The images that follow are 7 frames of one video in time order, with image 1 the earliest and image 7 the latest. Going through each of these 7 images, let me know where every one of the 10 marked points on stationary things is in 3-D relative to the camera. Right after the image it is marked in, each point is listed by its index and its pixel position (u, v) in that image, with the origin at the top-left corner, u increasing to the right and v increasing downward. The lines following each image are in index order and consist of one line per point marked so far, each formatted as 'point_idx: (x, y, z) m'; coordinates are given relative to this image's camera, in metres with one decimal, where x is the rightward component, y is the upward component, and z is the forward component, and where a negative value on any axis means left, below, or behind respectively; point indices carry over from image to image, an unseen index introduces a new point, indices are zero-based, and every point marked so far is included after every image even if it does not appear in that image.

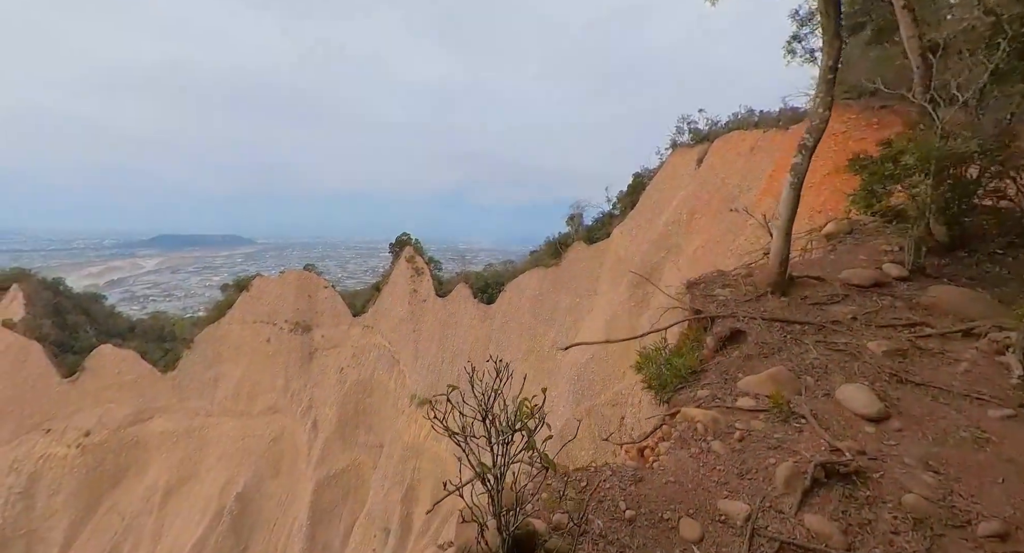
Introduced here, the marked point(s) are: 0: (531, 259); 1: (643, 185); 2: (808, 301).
0: (+0.5, +0.3, +16.5) m
1: (+4.1, +2.9, +17.4) m
2: (+2.0, -0.2, +3.8) m
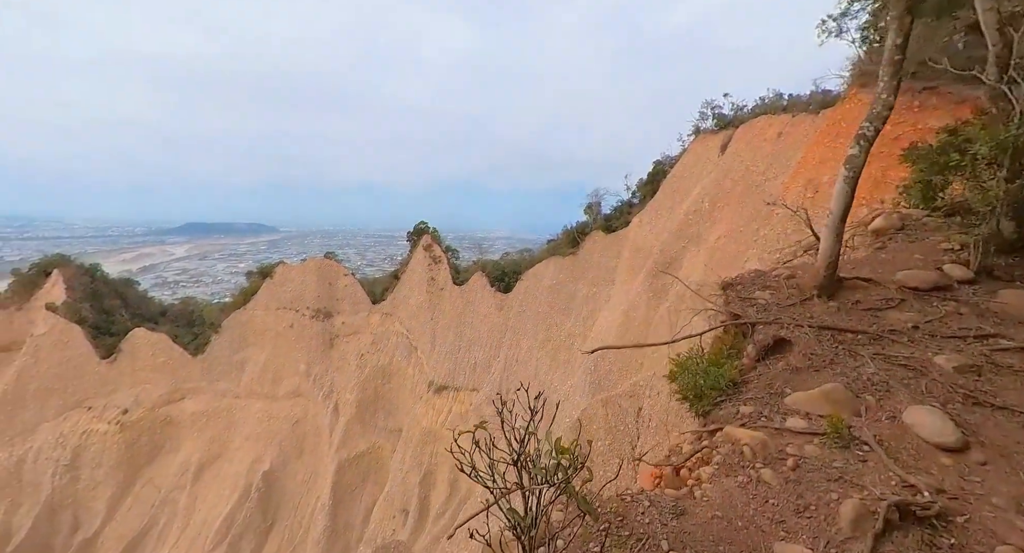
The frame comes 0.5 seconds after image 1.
0: (+1.0, +0.6, +16.2) m
1: (+4.6, +3.2, +16.9) m
2: (+2.2, -0.2, +3.4) m
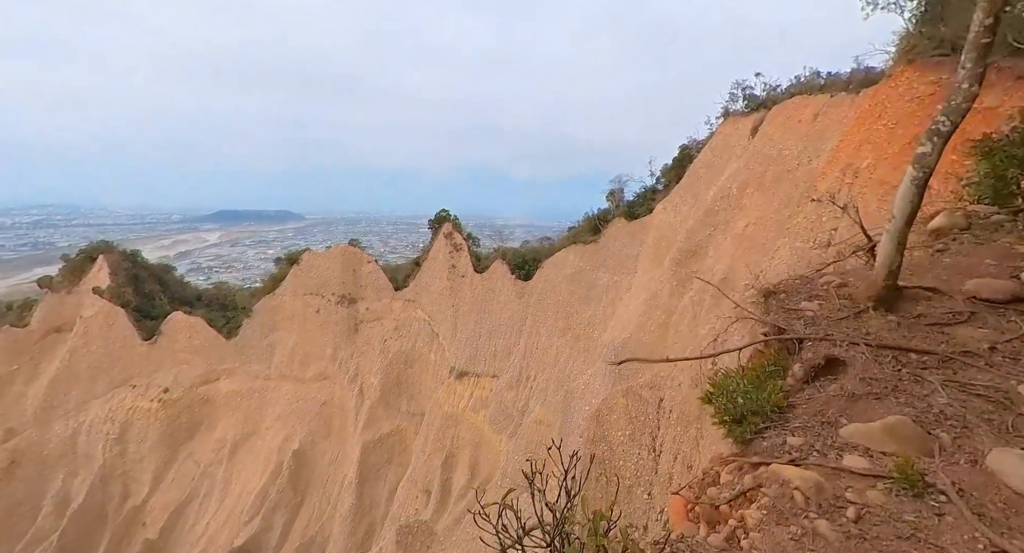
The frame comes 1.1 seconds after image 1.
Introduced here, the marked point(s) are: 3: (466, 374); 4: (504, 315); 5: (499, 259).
0: (+1.6, +0.9, +15.8) m
1: (+5.2, +3.5, +16.3) m
2: (+2.3, -0.2, +3.1) m
3: (-1.3, -2.7, +15.3) m
4: (-0.2, -1.1, +15.2) m
5: (-0.4, +0.3, +16.0) m
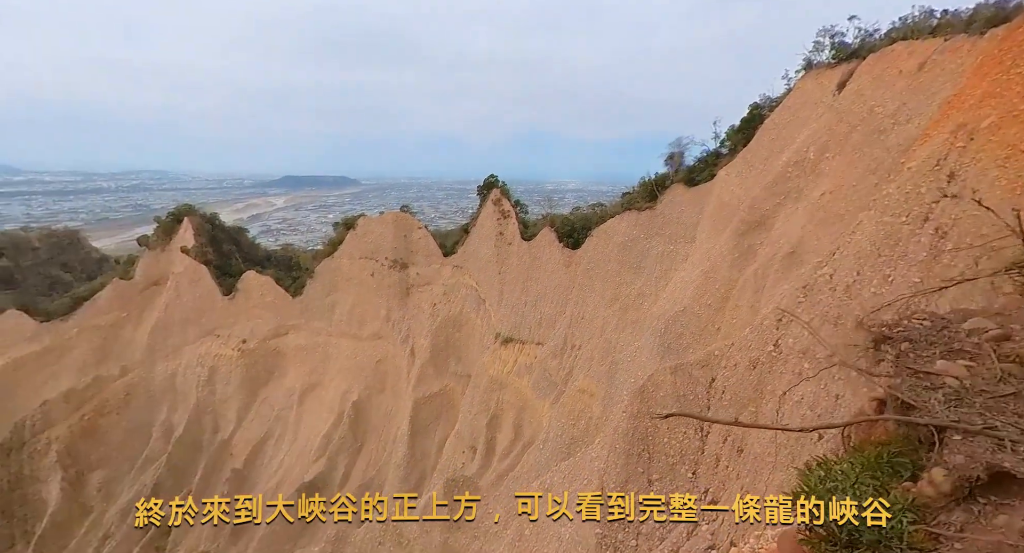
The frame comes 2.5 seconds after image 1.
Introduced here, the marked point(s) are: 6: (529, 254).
0: (+2.9, +1.6, +14.7) m
1: (+6.6, +4.2, +14.7) m
2: (+2.4, -0.3, +2.1) m
3: (0.0, -1.9, +14.7) m
4: (+1.0, -0.3, +14.4) m
5: (+0.9, +1.1, +15.2) m
6: (+0.4, +0.3, +15.1) m
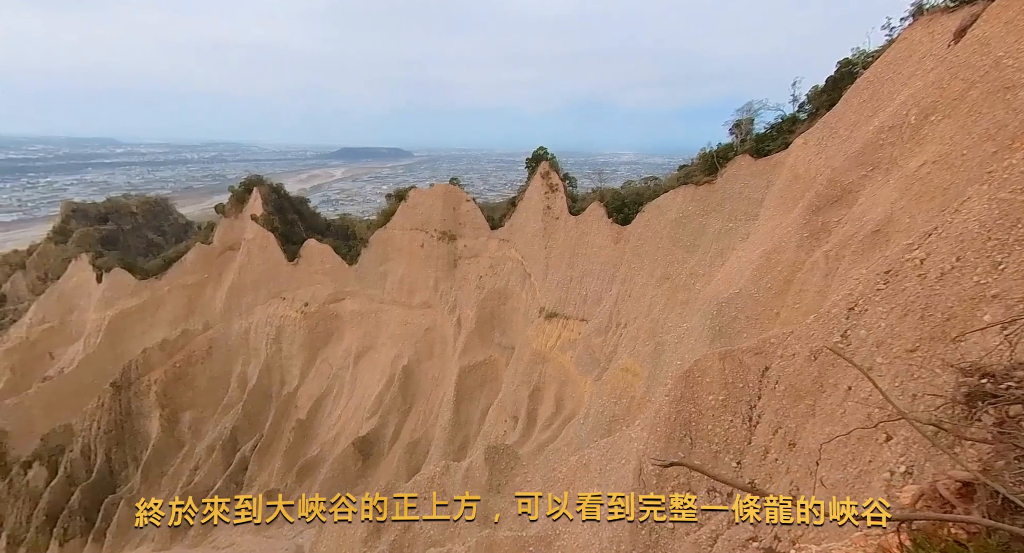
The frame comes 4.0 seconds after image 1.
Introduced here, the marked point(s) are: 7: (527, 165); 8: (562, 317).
0: (+4.1, +2.3, +13.4) m
1: (+7.9, +4.7, +13.0) m
2: (+2.5, 0.0, +0.9) m
3: (+1.0, -1.0, +13.7) m
4: (+2.1, +0.5, +13.3) m
5: (+2.1, +1.9, +14.0) m
6: (+1.6, +1.2, +14.0) m
7: (+0.4, +3.0, +15.4) m
8: (+1.2, -1.0, +13.6) m
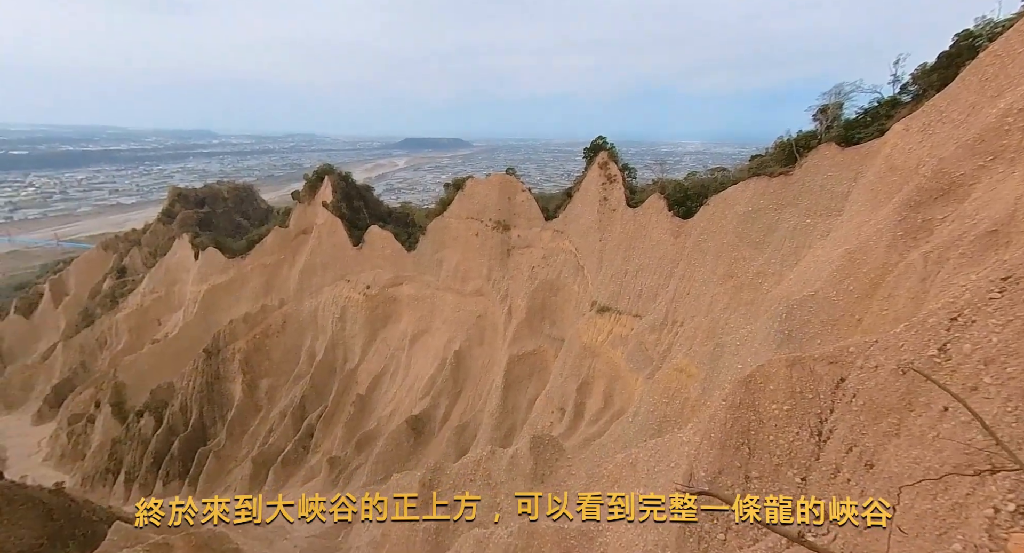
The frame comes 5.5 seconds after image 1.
0: (+5.4, +2.4, +12.0) m
1: (+9.2, +4.6, +11.2) m
2: (+2.5, -0.1, -0.3) m
3: (+2.2, -0.8, +12.7) m
4: (+3.3, +0.6, +12.1) m
5: (+3.4, +2.0, +12.8) m
6: (+2.9, +1.4, +12.8) m
7: (+1.9, +3.2, +14.3) m
8: (+2.4, -0.8, +12.5) m
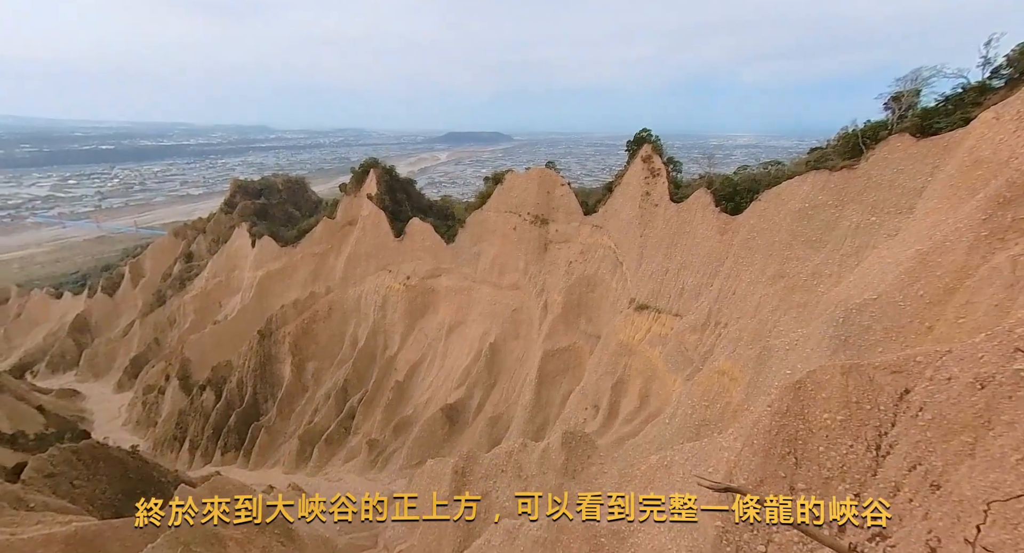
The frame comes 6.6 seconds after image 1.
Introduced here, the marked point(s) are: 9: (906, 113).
0: (+6.3, +2.4, +10.9) m
1: (+10.1, +4.5, +9.8) m
2: (+2.6, -0.2, -1.1) m
3: (+3.0, -0.7, +11.8) m
4: (+4.2, +0.6, +11.2) m
5: (+4.4, +2.1, +11.8) m
6: (+3.9, +1.4, +11.9) m
7: (+3.0, +3.3, +13.4) m
8: (+3.2, -0.7, +11.7) m
9: (+8.8, +3.7, +12.3) m
